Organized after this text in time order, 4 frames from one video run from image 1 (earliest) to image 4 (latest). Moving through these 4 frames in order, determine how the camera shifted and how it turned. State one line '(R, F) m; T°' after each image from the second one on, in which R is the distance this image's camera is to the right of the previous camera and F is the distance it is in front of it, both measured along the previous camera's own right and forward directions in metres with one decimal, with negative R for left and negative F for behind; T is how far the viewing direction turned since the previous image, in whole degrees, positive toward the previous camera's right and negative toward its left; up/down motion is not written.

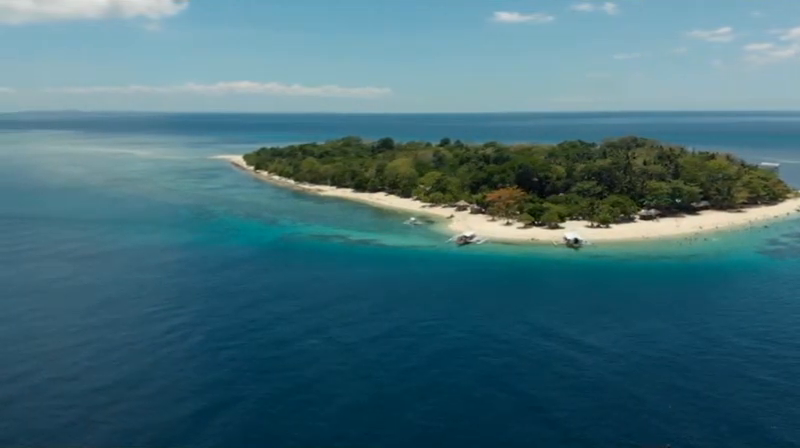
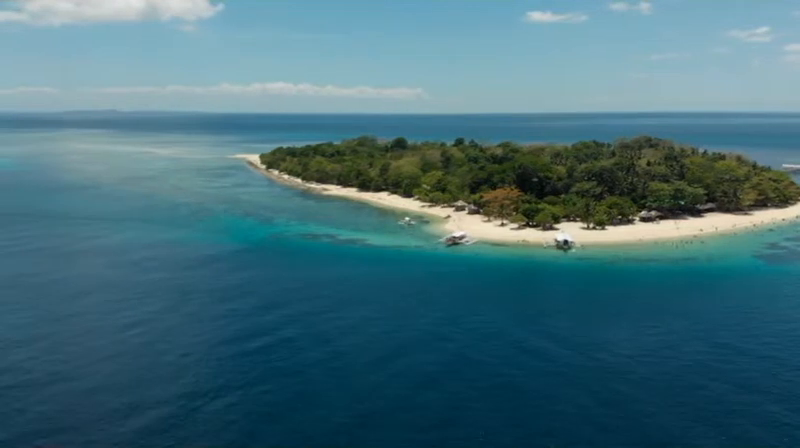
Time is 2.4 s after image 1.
(+2.4, +0.6) m; -2°
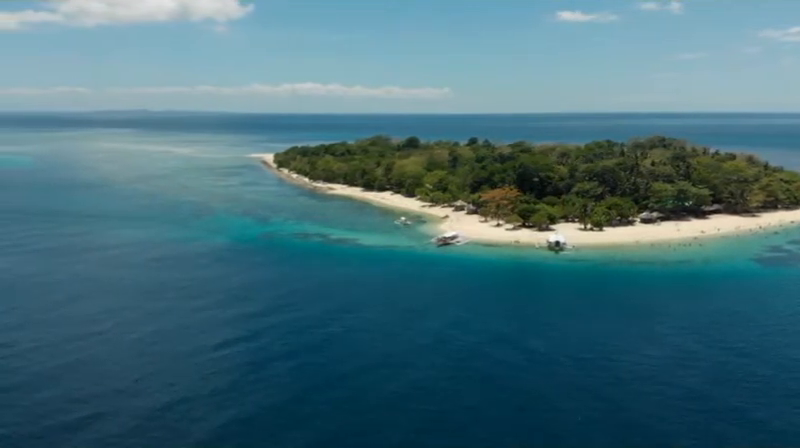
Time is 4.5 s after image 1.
(+2.0, +0.6) m; -2°
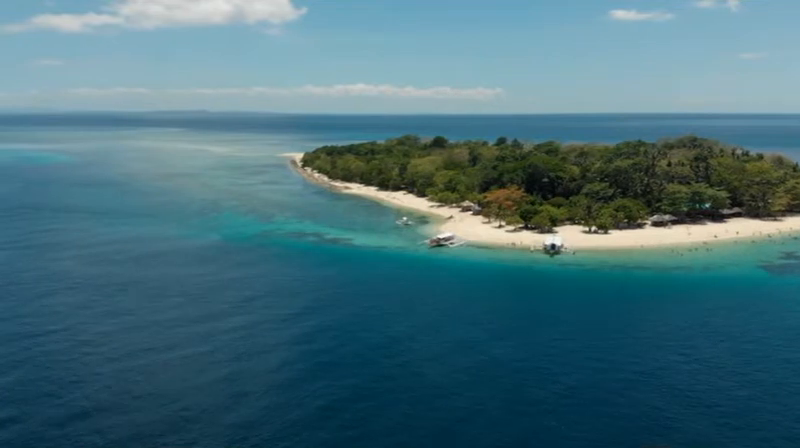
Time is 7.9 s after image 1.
(+2.9, +1.2) m; -3°
